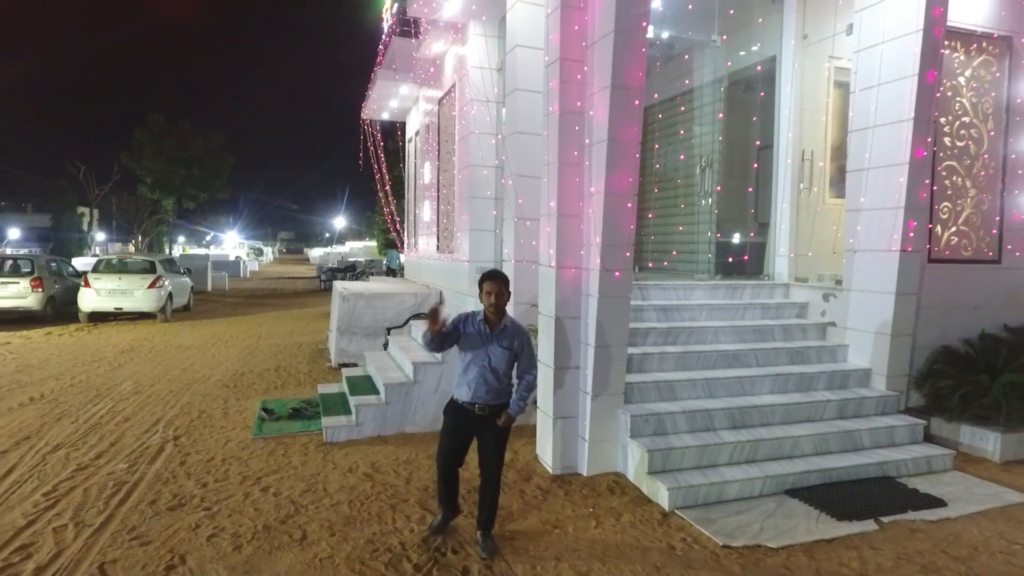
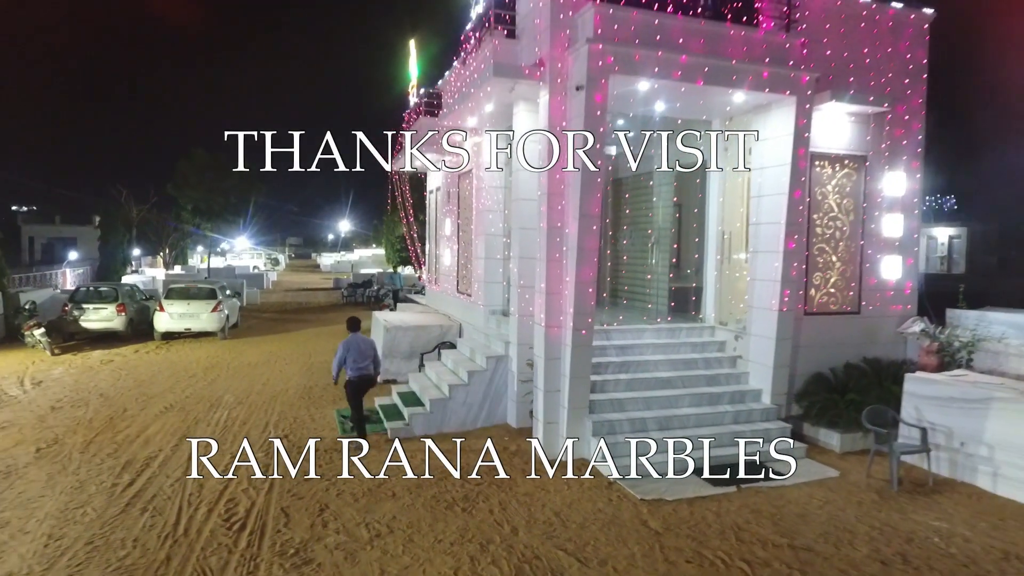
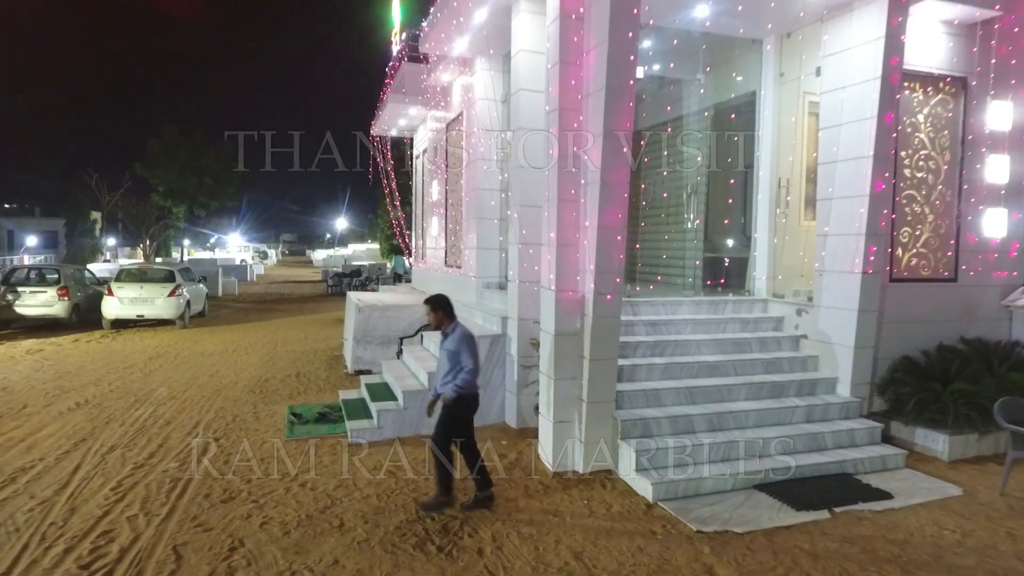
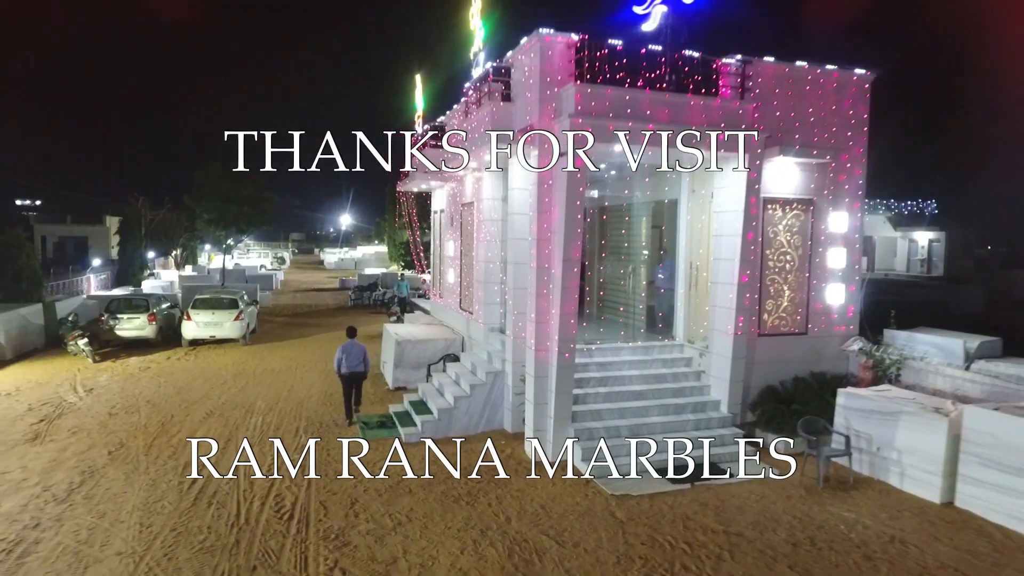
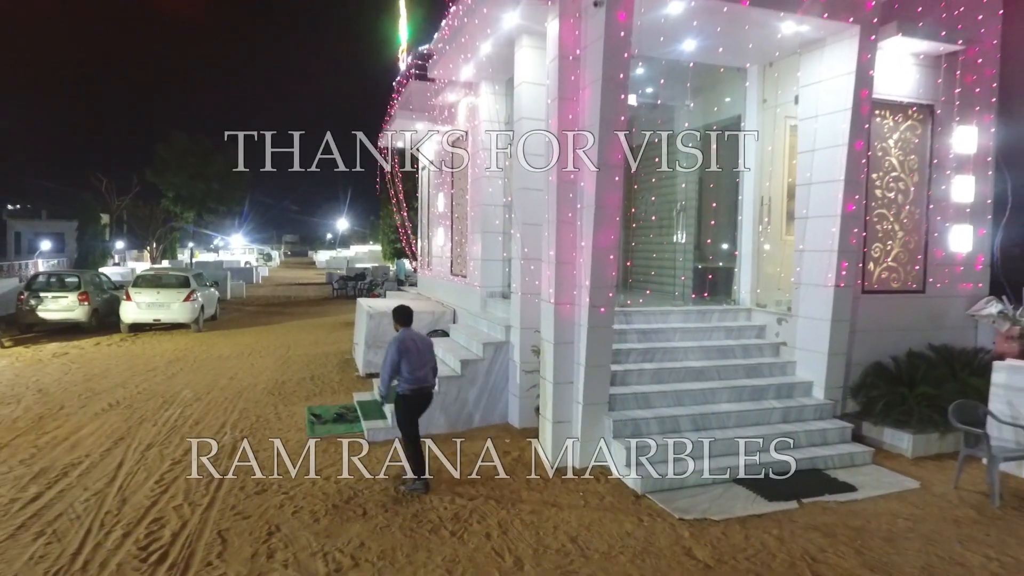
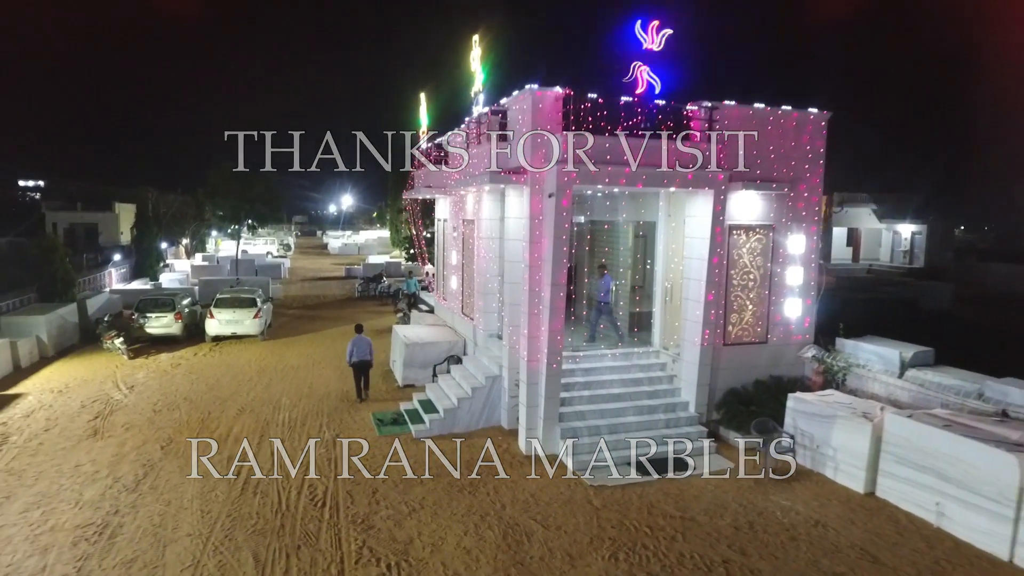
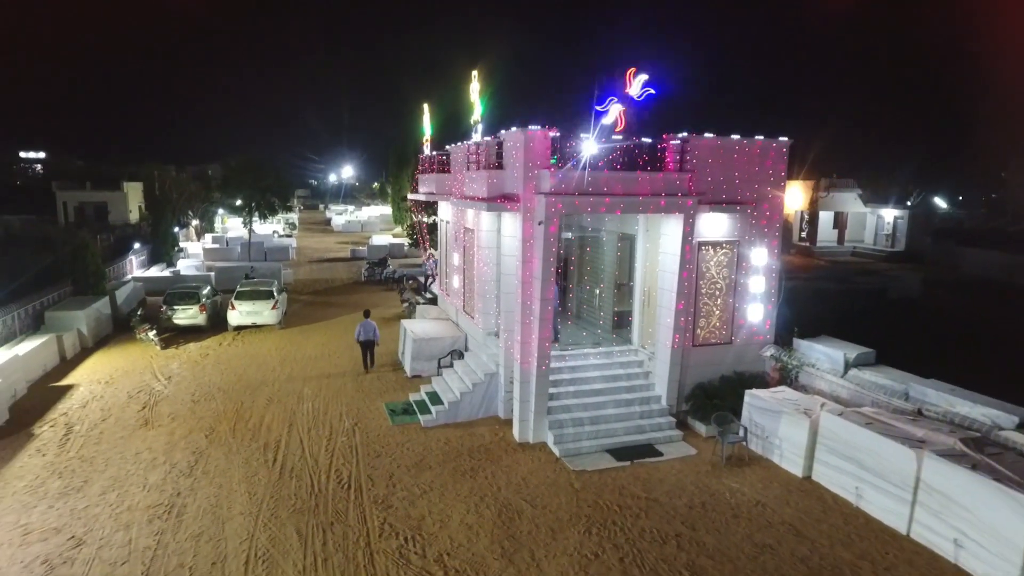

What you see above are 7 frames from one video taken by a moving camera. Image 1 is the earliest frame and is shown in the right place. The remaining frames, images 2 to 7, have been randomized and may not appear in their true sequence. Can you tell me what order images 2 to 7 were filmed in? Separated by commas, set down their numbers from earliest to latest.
3, 5, 2, 4, 6, 7
